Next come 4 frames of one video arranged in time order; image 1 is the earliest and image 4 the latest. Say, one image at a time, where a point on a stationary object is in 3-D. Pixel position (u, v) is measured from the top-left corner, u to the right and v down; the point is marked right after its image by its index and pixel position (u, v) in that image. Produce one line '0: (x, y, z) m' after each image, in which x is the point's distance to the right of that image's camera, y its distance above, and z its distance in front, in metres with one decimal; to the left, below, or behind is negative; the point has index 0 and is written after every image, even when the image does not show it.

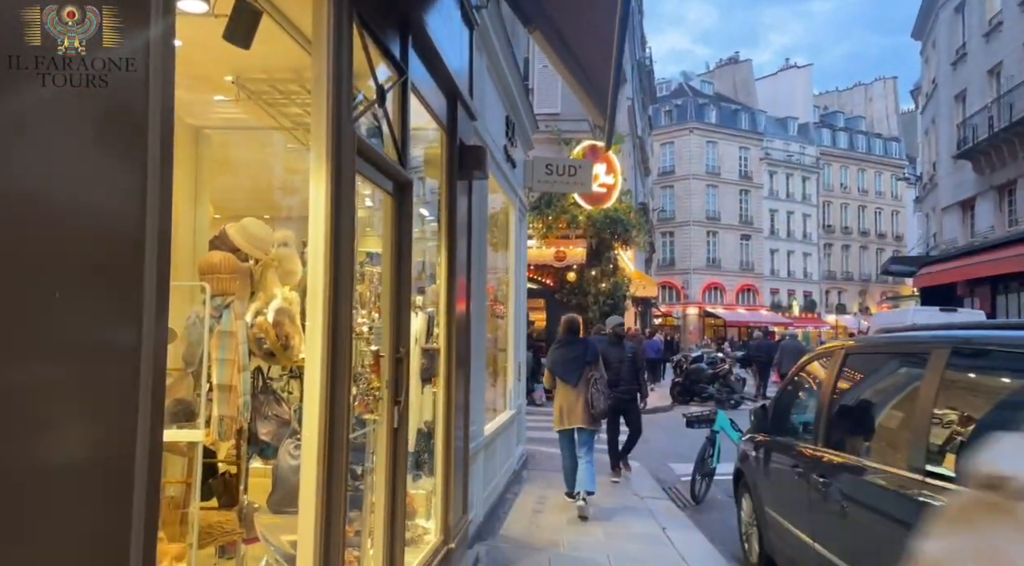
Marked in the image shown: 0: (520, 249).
0: (+0.1, +0.4, +9.5) m
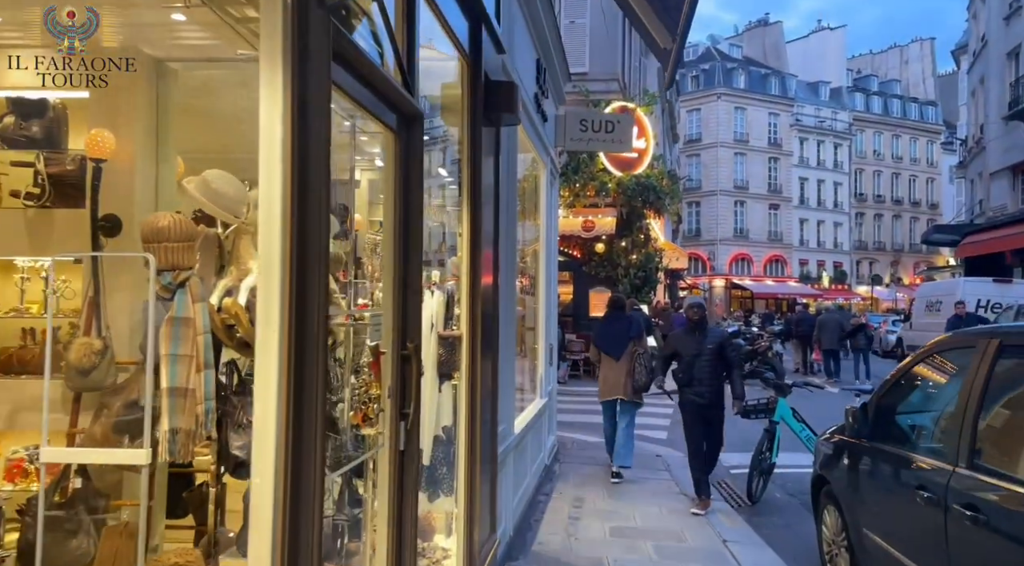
0: (+0.5, +0.7, +8.6) m
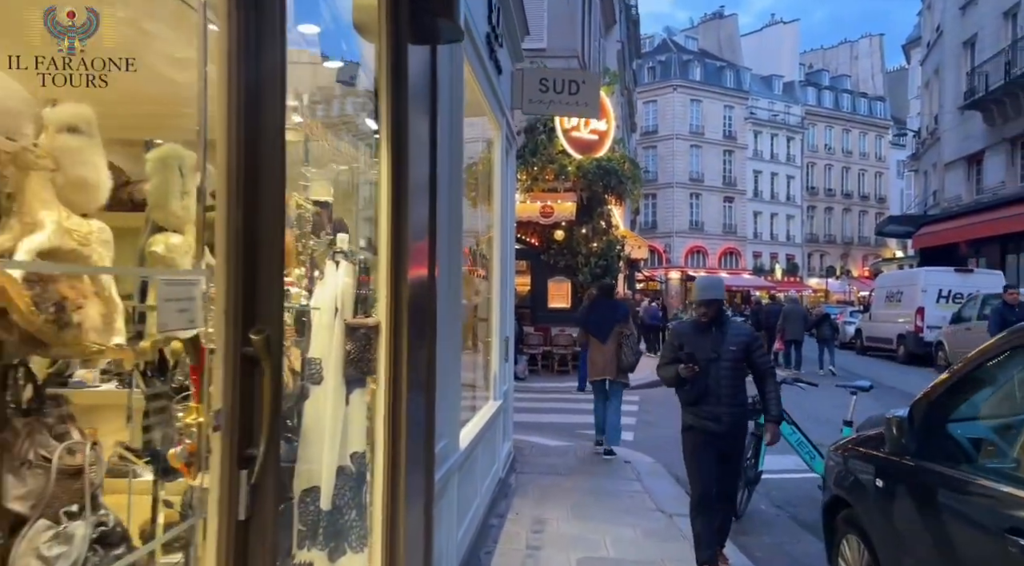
0: (0.0, +0.9, +7.5) m
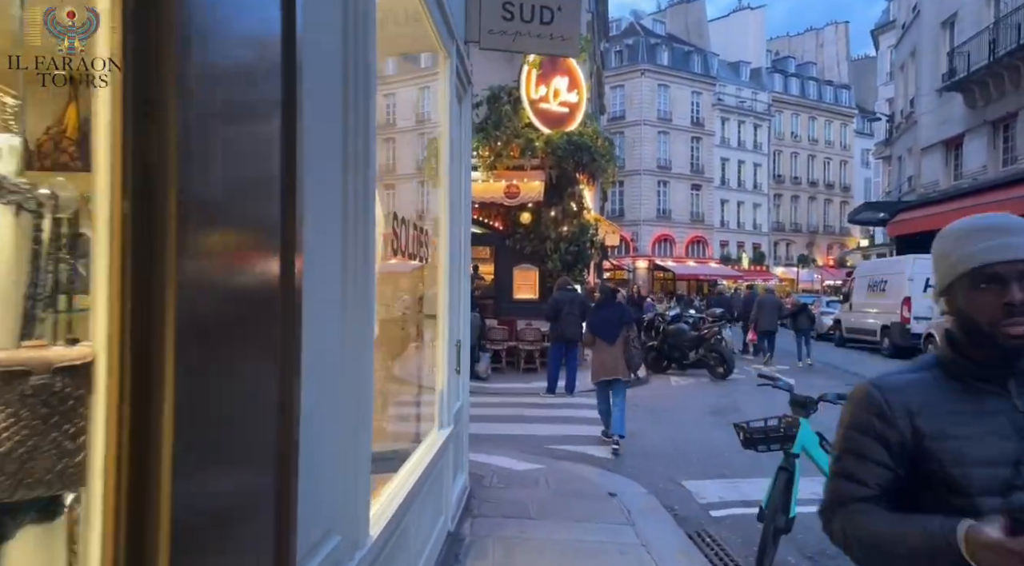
0: (-0.4, +1.0, +6.0) m
